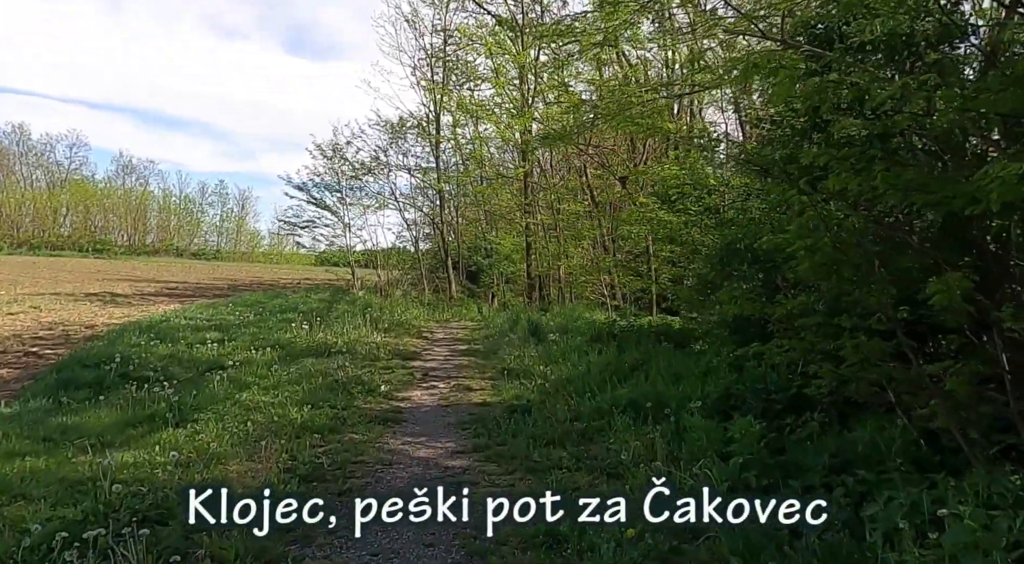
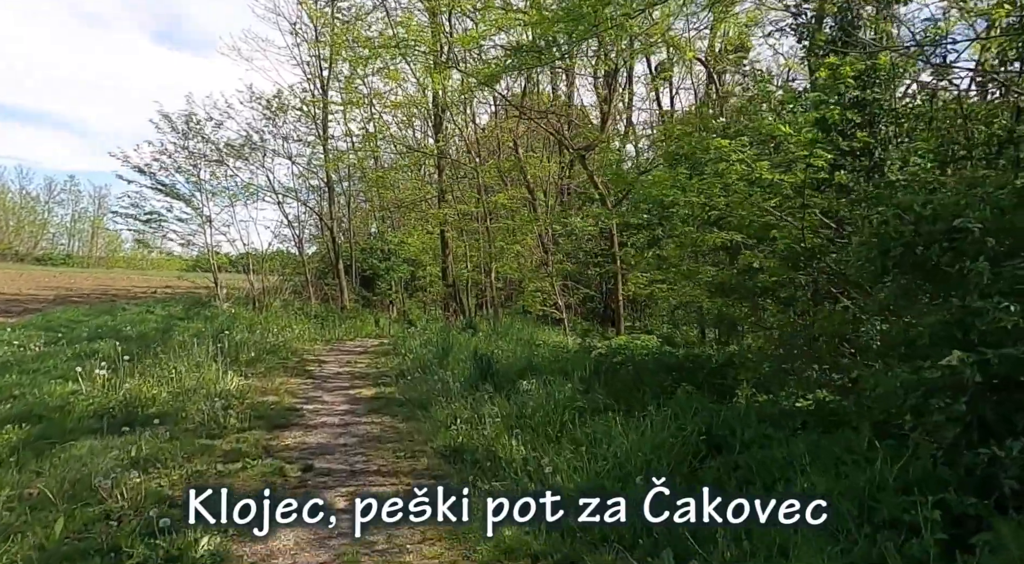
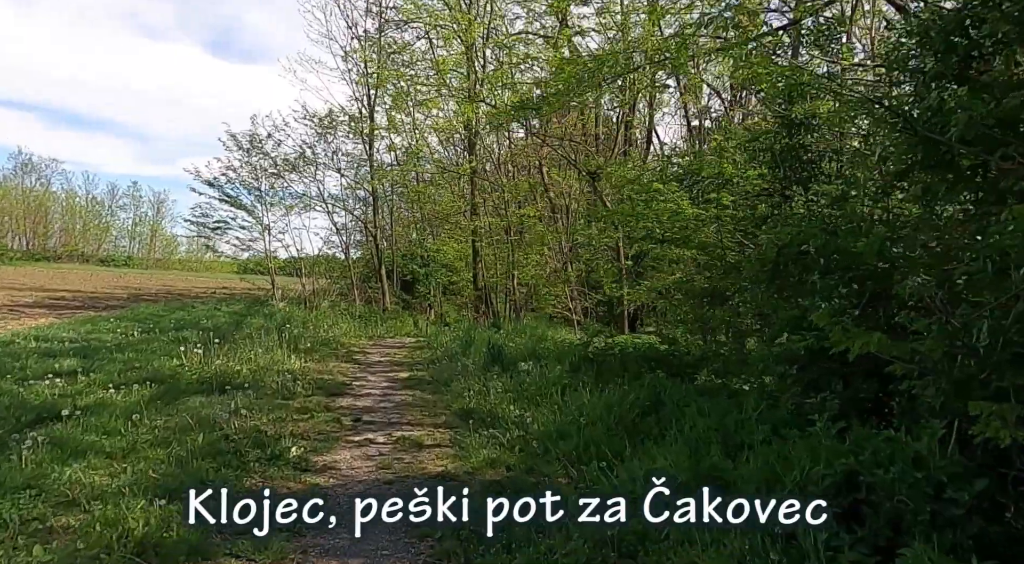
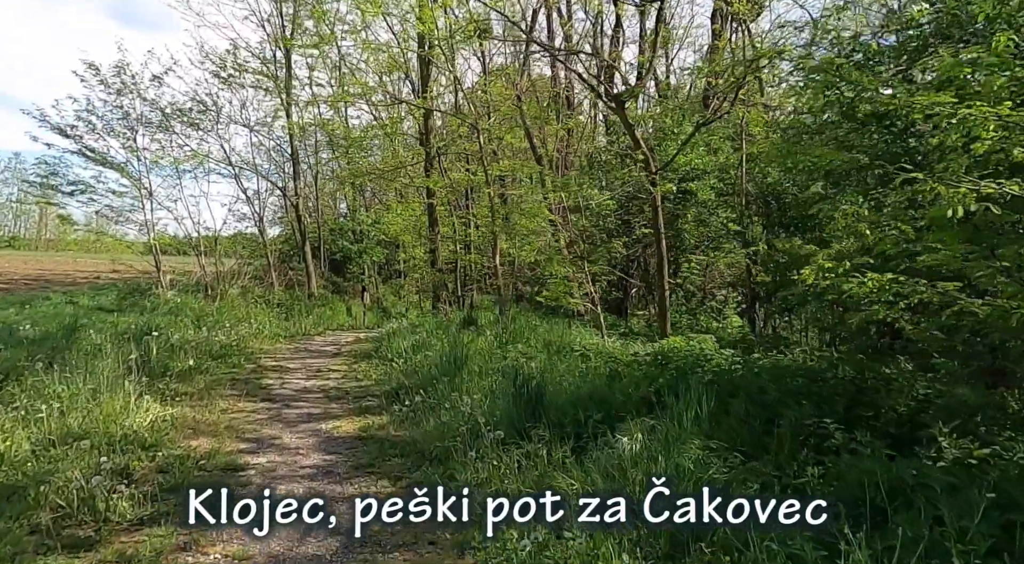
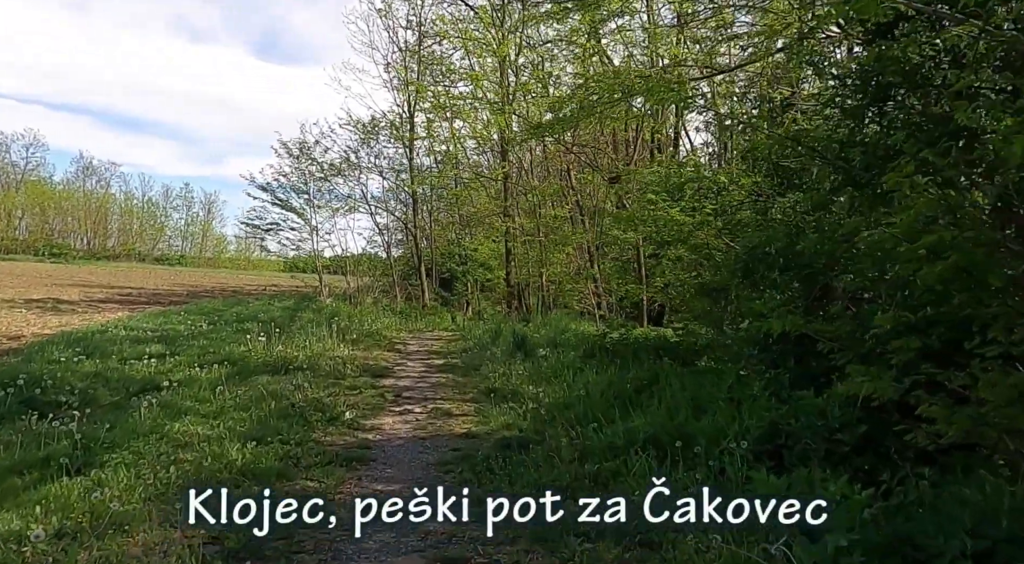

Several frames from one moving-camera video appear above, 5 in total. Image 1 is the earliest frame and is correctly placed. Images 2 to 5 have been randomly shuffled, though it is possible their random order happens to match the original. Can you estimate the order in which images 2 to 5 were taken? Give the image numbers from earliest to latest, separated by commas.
5, 3, 2, 4
